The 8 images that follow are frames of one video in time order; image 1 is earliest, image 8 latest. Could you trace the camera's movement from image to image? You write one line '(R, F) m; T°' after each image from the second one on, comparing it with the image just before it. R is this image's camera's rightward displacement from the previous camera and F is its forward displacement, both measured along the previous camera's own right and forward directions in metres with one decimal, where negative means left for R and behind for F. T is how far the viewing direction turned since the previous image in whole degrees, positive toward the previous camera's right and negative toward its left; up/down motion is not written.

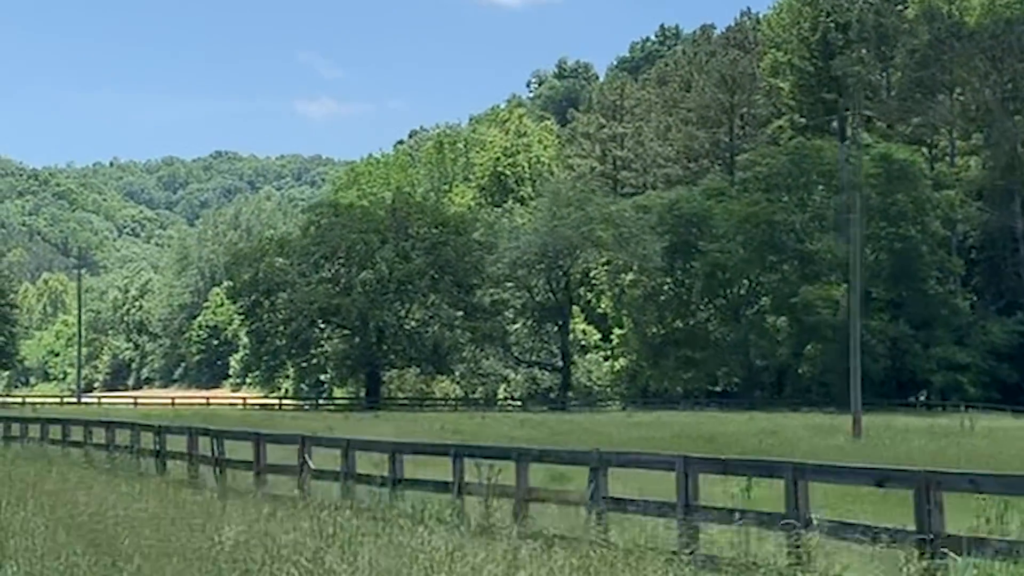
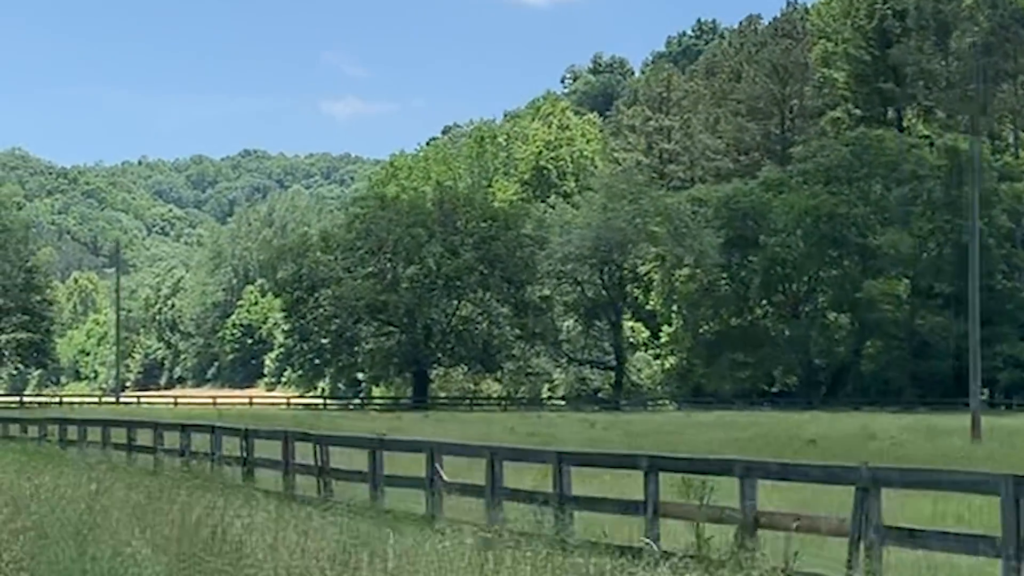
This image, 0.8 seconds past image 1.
(-1.0, +2.2) m; -1°
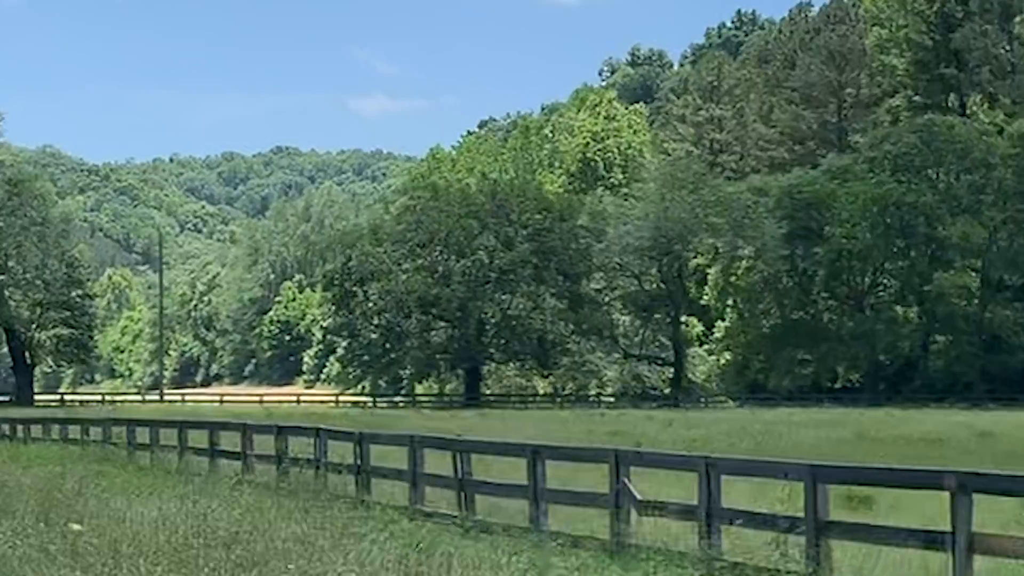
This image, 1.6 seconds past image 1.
(-0.9, +2.2) m; -1°
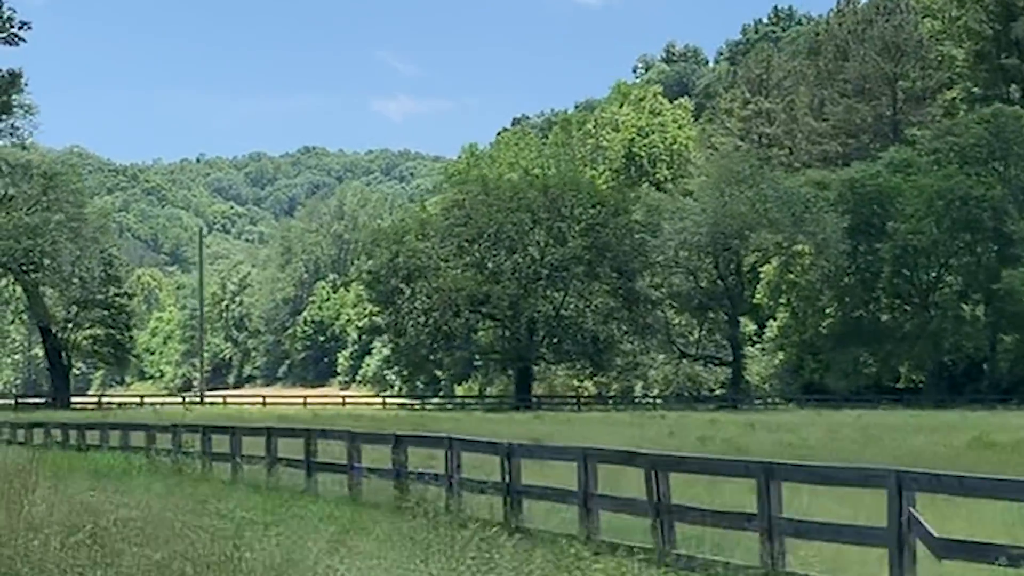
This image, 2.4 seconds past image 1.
(-0.9, +2.2) m; -1°
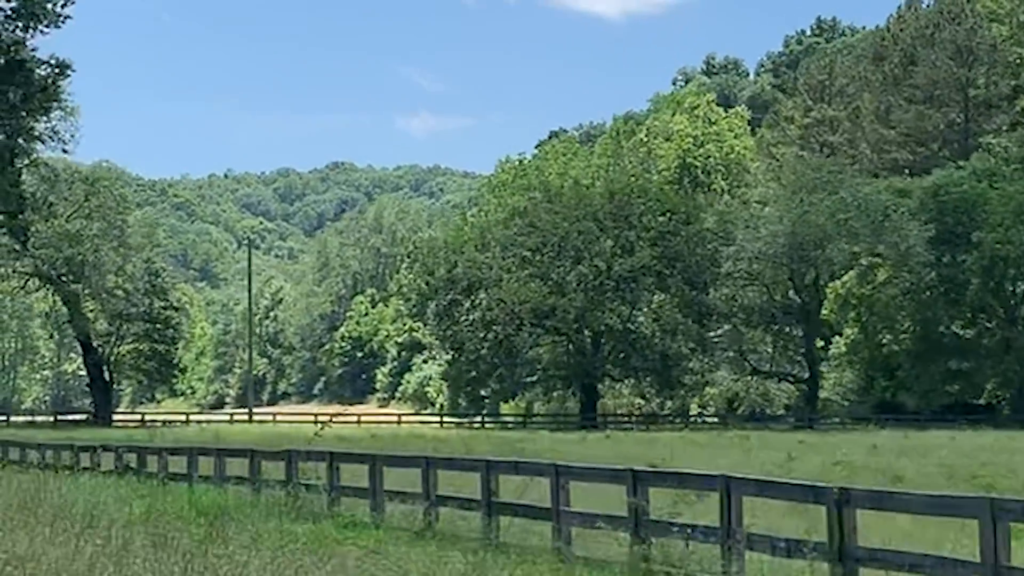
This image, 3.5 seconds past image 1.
(-1.3, +3.2) m; -1°
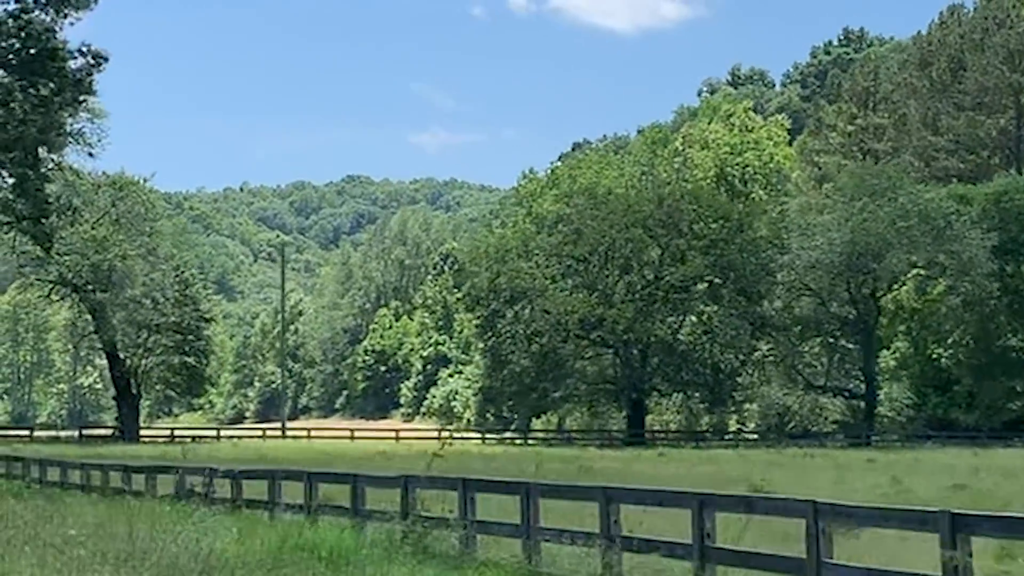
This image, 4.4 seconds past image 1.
(-1.0, +2.5) m; 0°
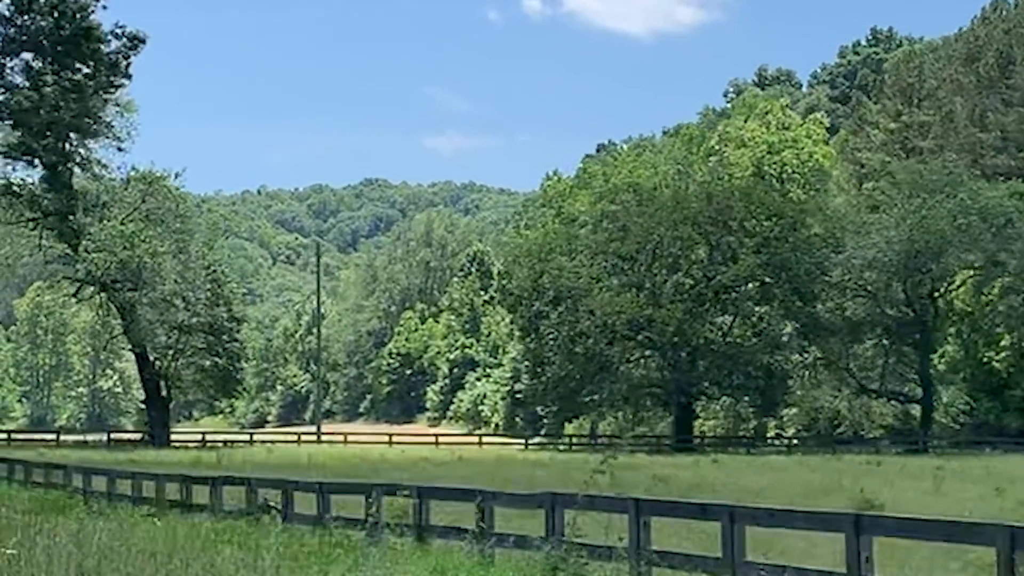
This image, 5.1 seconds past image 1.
(-0.8, +2.1) m; 0°
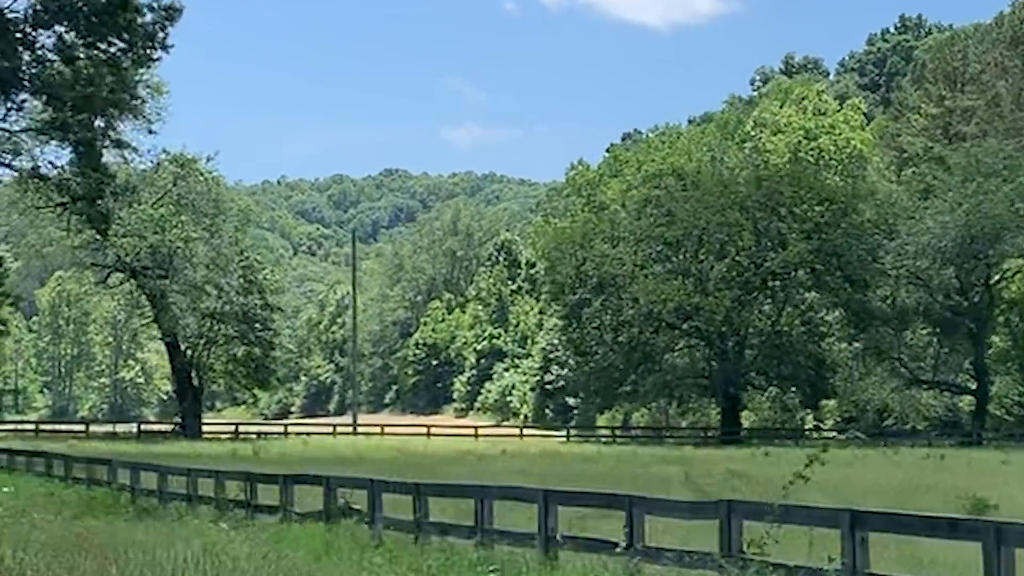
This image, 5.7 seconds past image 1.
(-0.7, +1.7) m; -1°
